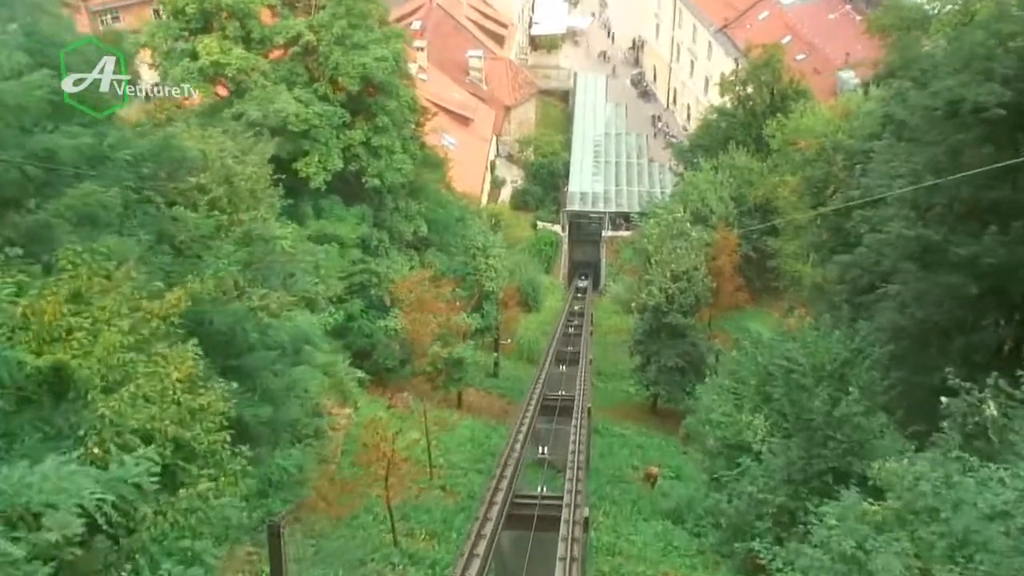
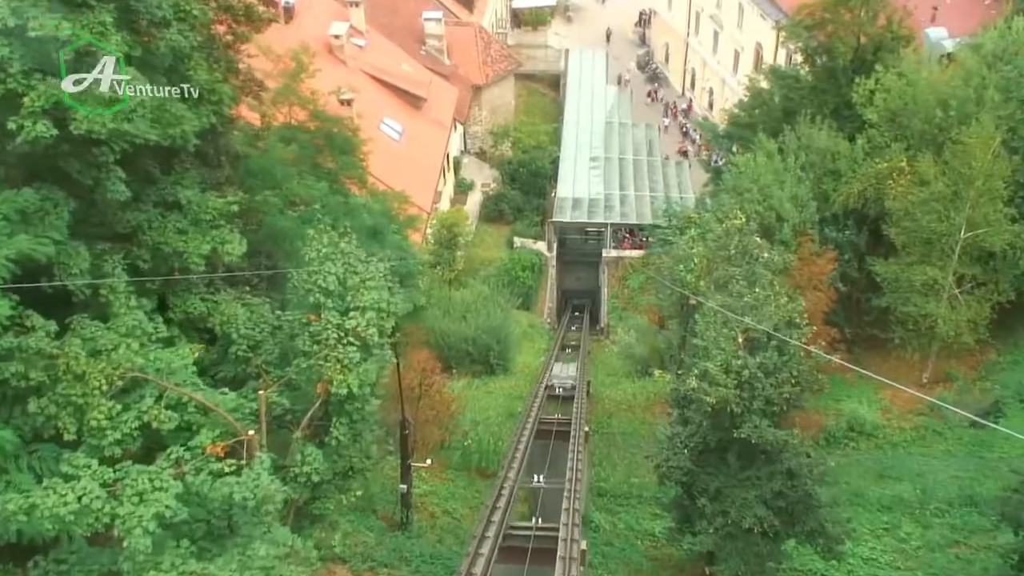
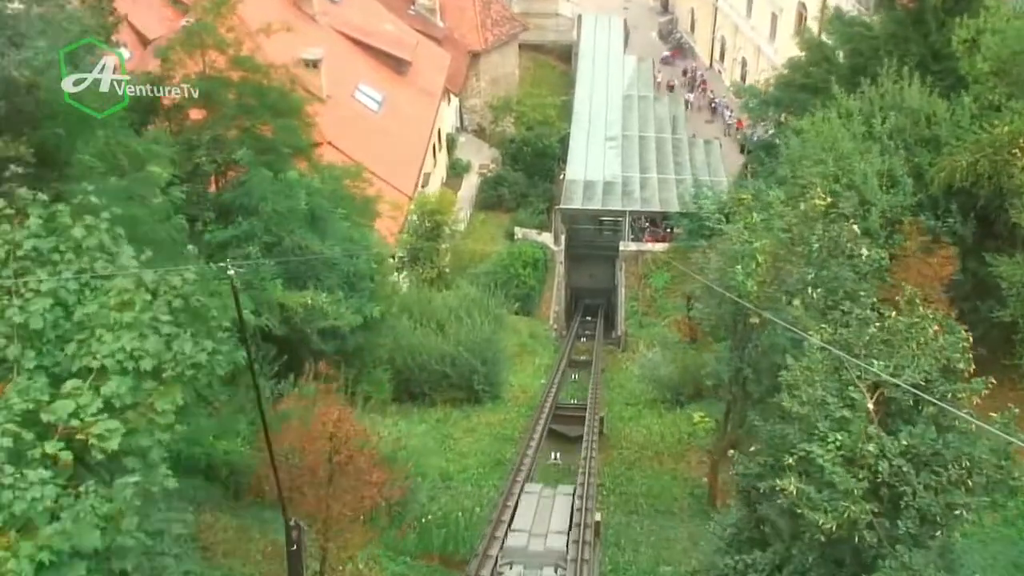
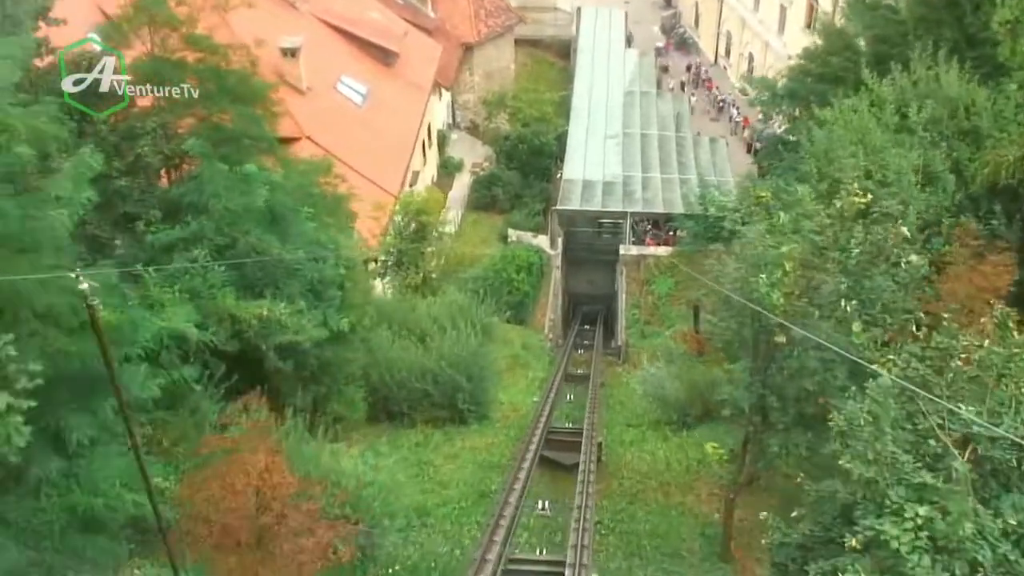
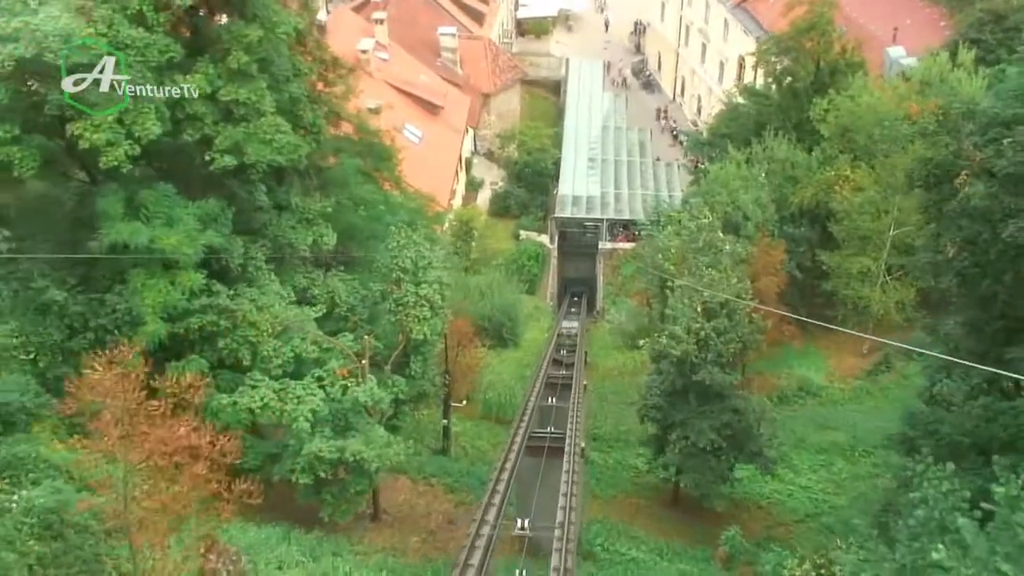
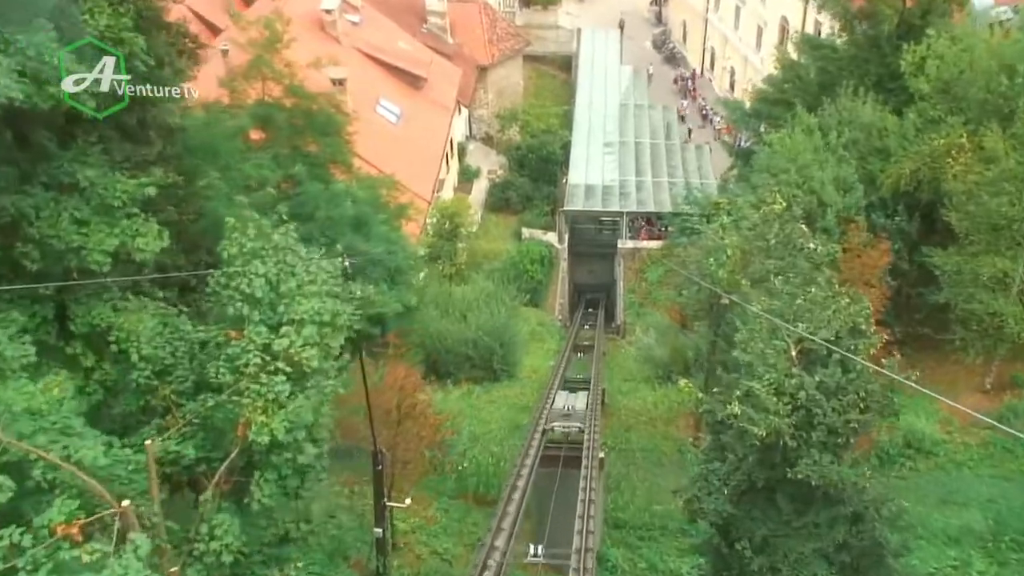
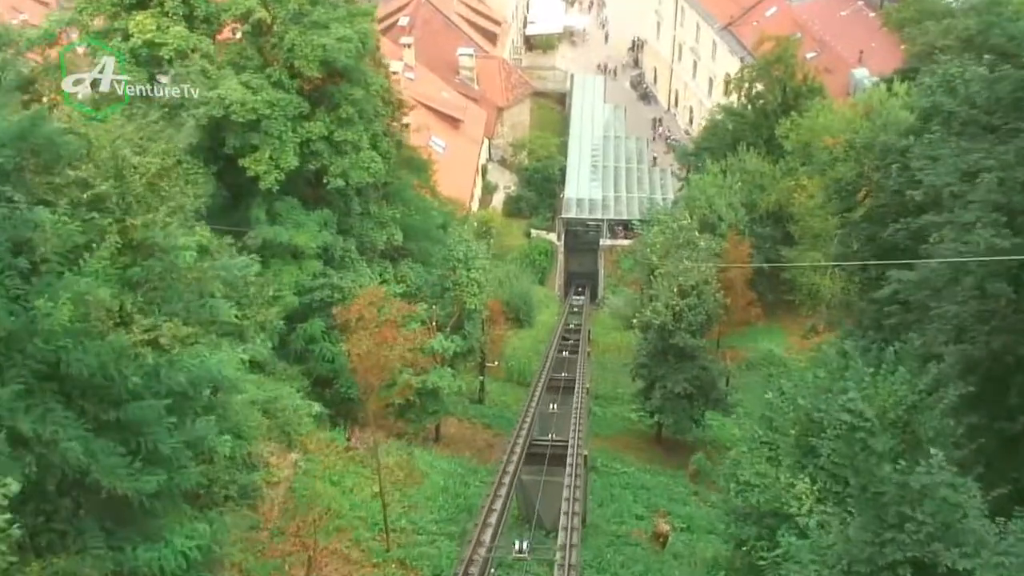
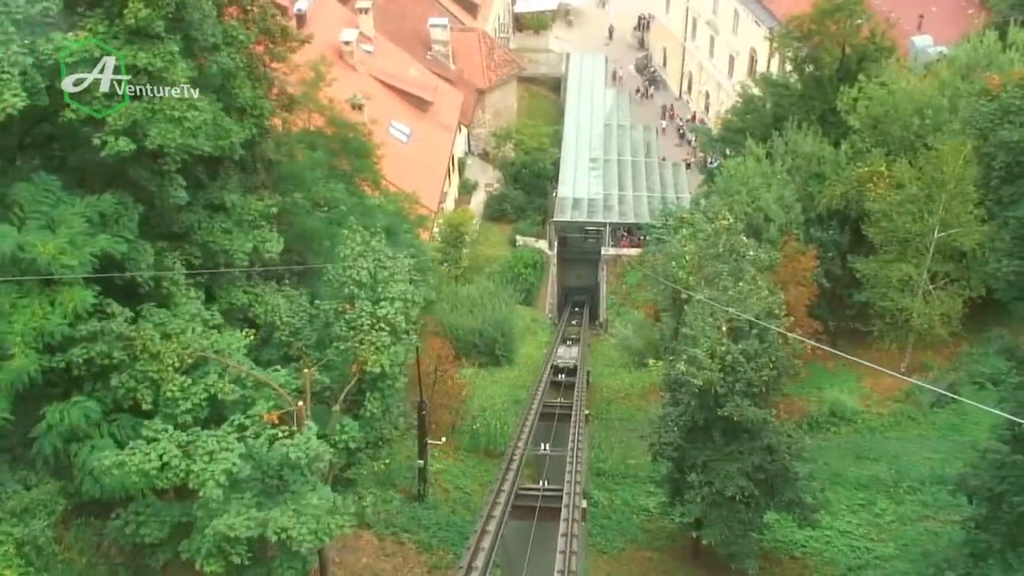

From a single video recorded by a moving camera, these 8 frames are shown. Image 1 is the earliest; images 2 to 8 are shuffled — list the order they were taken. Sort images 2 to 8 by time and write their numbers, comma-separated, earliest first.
7, 5, 8, 2, 6, 3, 4
